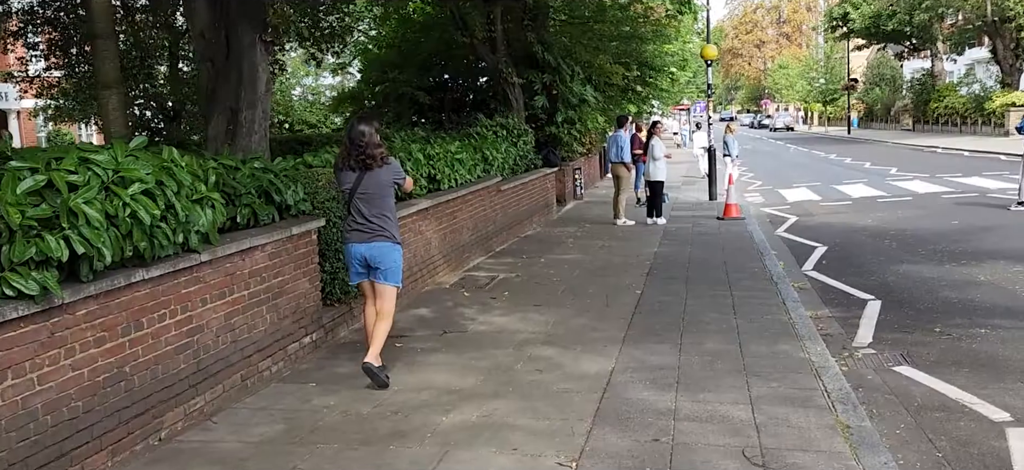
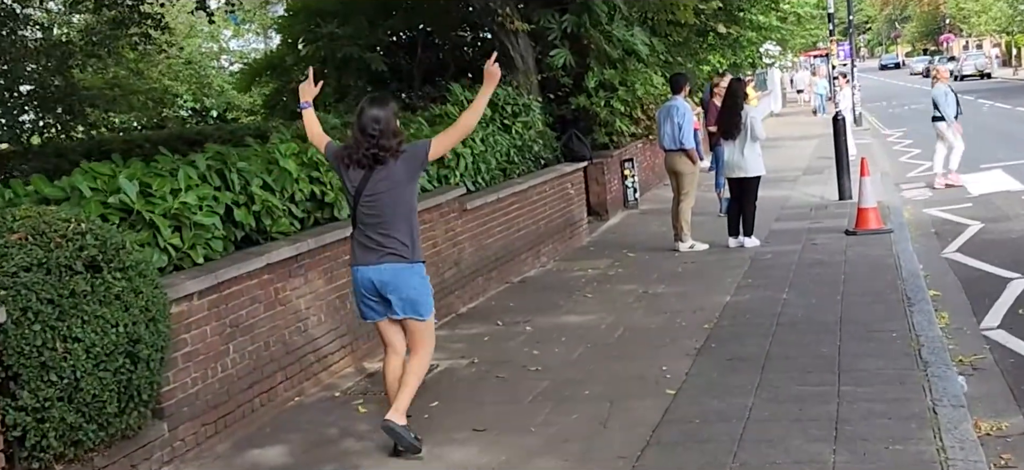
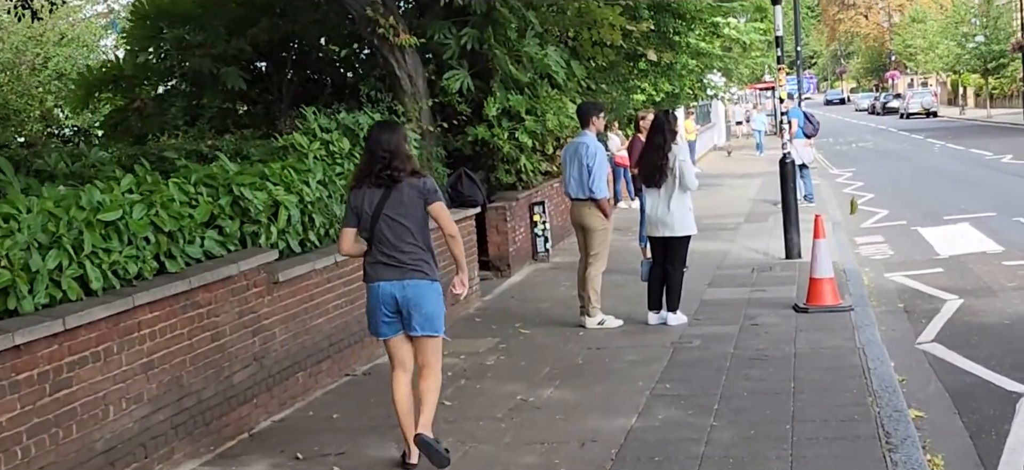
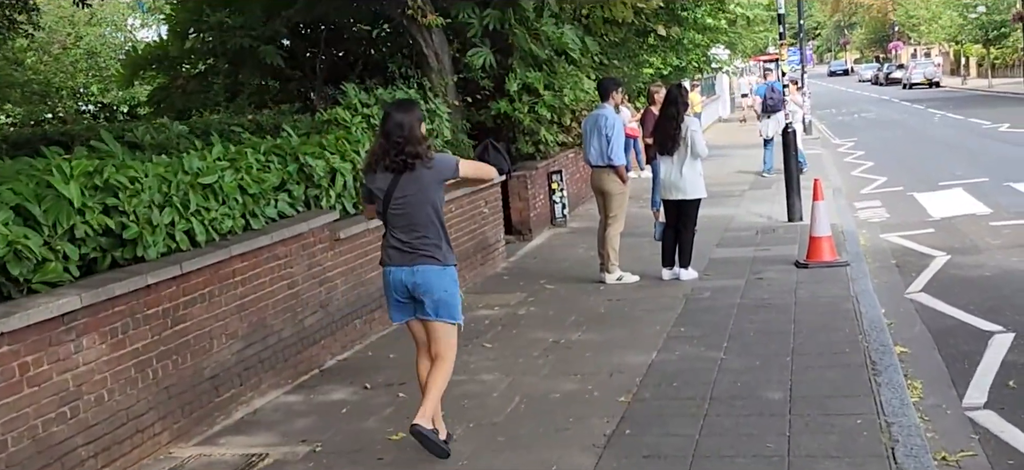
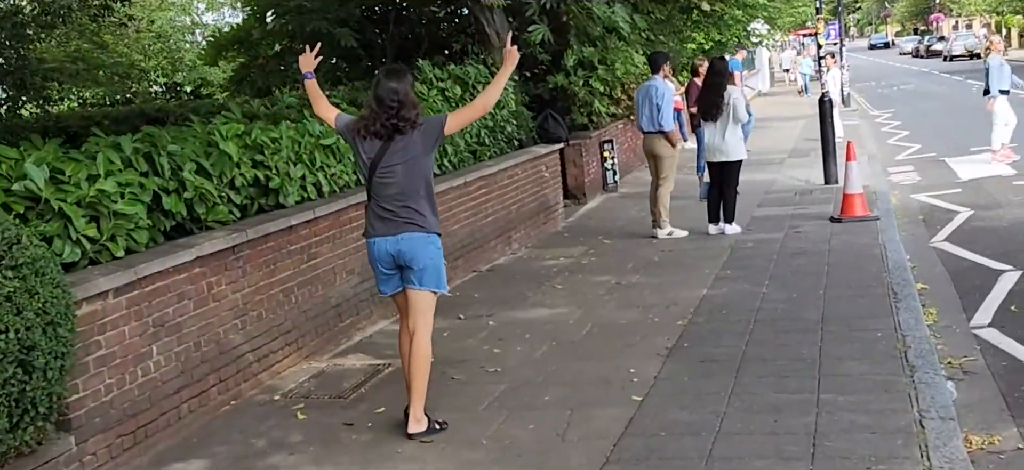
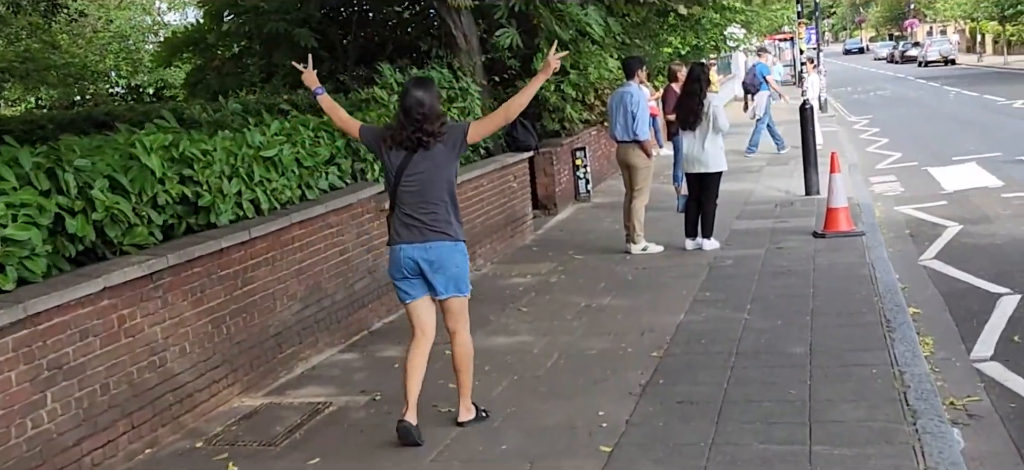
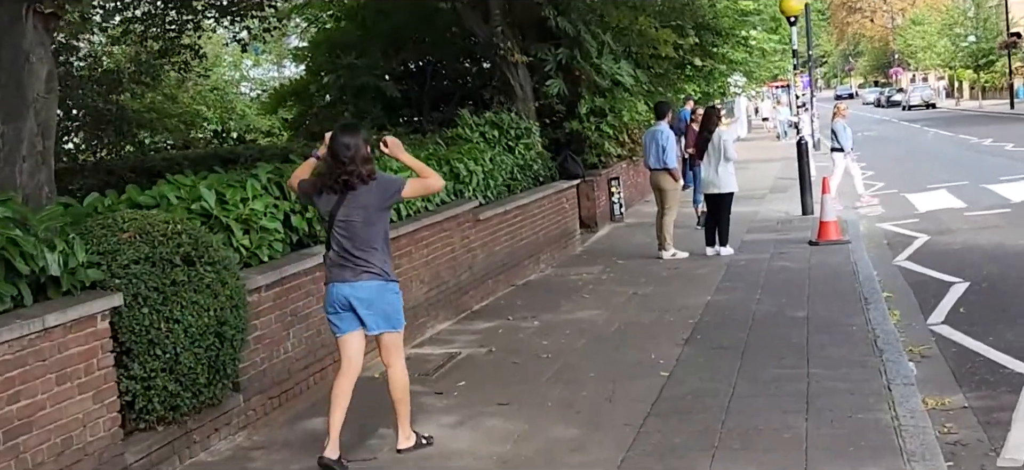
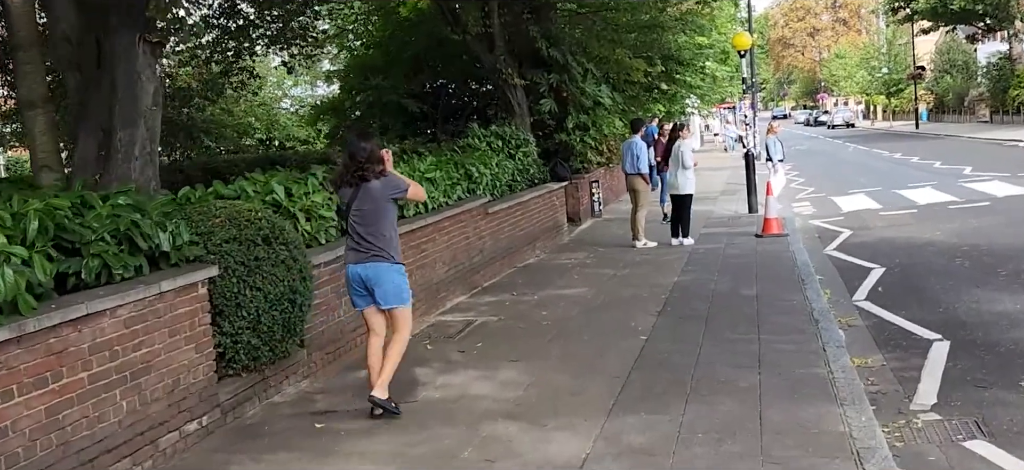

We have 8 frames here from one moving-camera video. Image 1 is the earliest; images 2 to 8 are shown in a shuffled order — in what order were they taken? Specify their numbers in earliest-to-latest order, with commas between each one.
8, 7, 2, 5, 6, 4, 3
